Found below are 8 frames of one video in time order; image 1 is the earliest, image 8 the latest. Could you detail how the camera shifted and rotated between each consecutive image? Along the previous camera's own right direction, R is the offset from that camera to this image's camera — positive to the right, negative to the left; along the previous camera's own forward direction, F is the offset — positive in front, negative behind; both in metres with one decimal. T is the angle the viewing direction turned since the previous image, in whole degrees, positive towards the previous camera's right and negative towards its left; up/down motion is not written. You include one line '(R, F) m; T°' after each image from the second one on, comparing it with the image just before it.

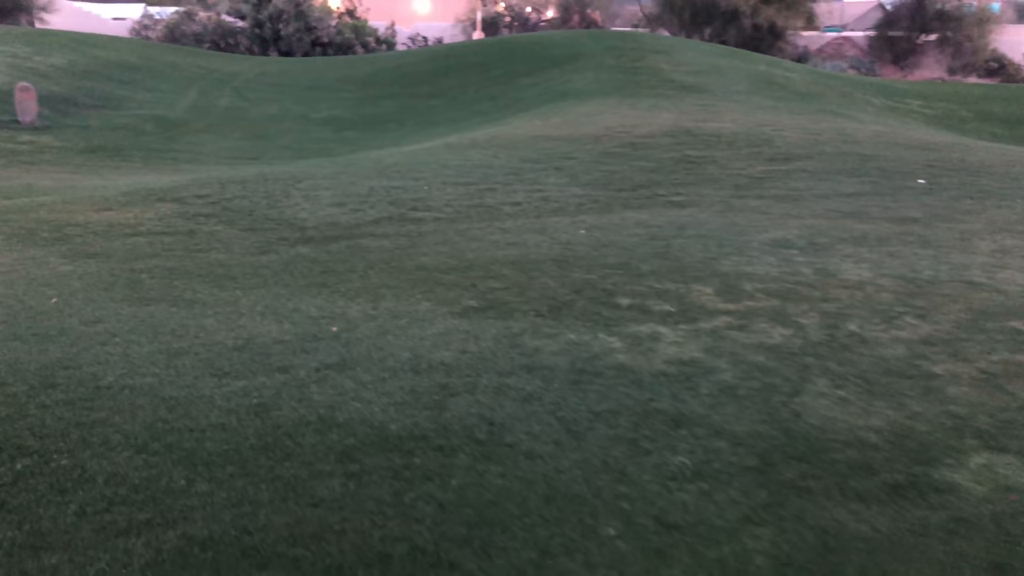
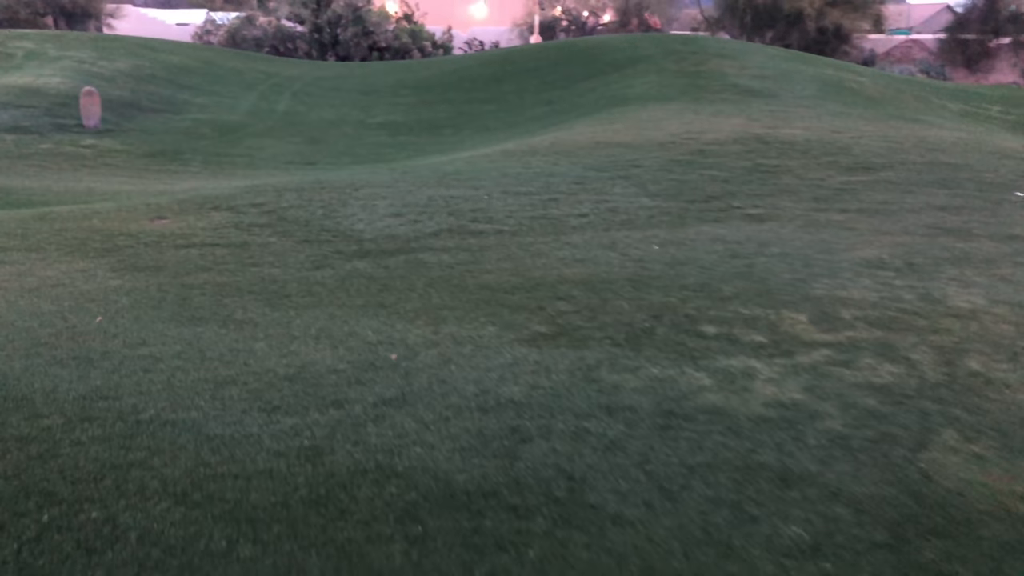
(-0.1, +0.4) m; -3°
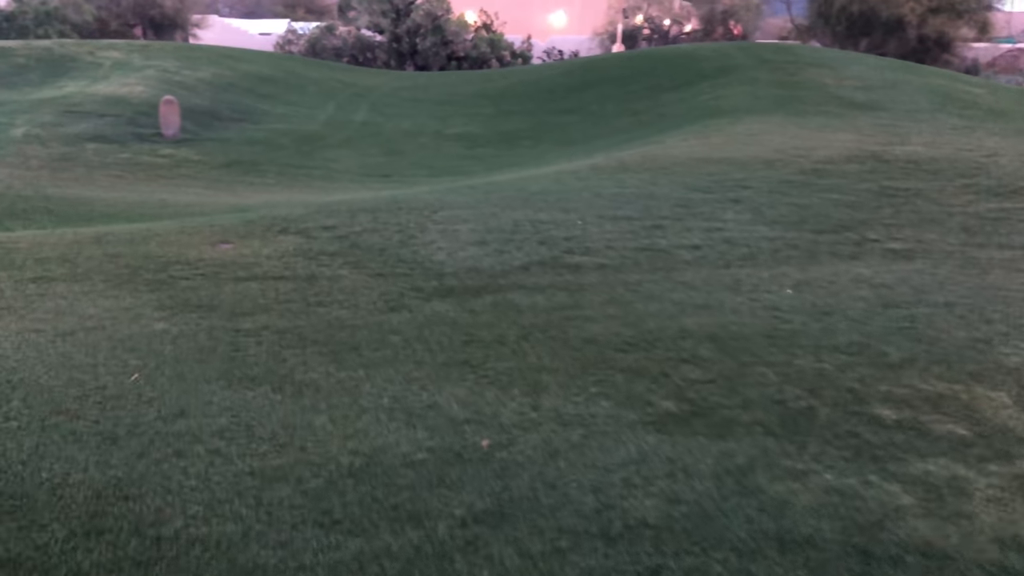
(-0.2, +0.8) m; -5°
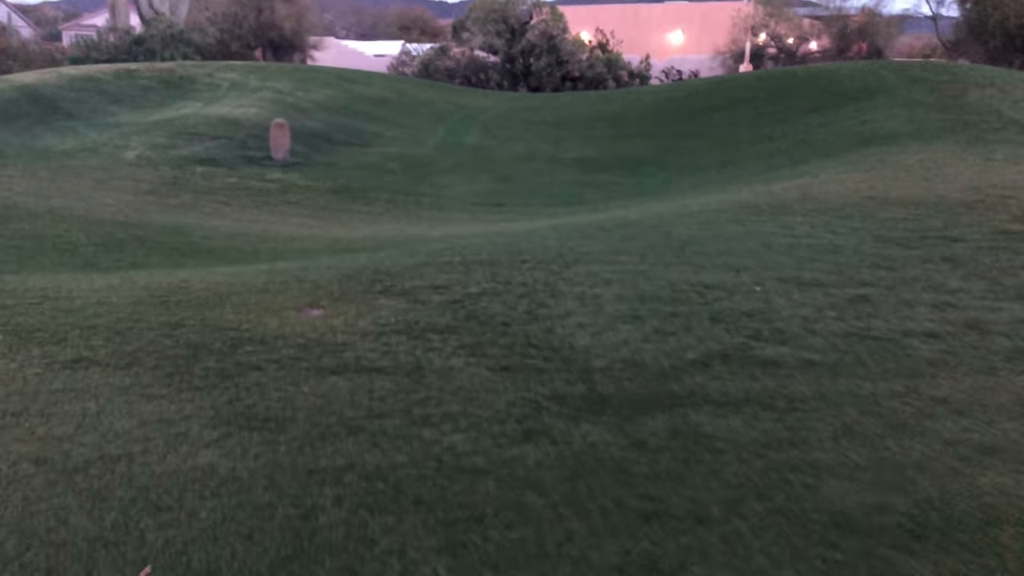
(-0.3, +1.3) m; -7°
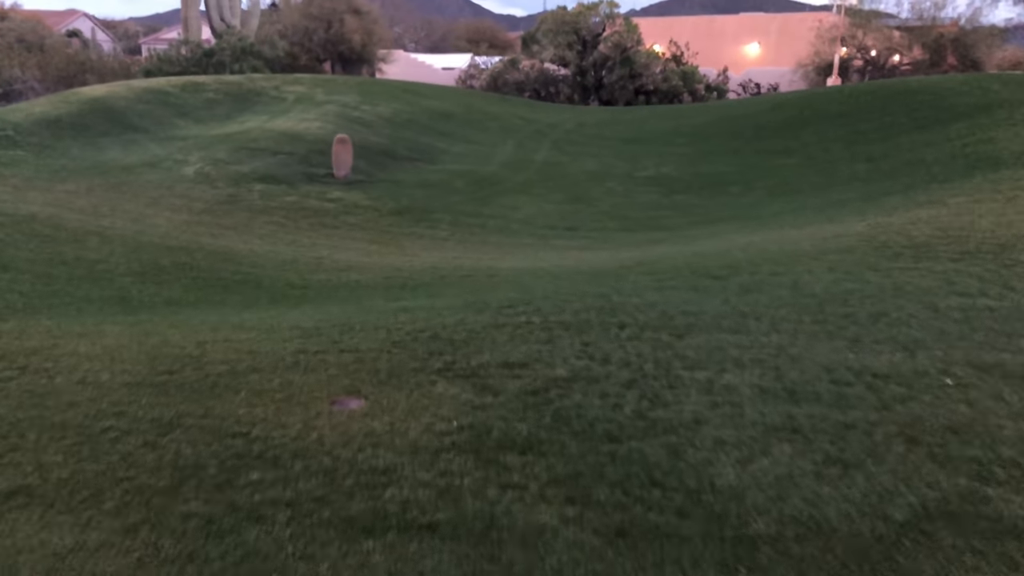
(-0.2, +1.2) m; -4°
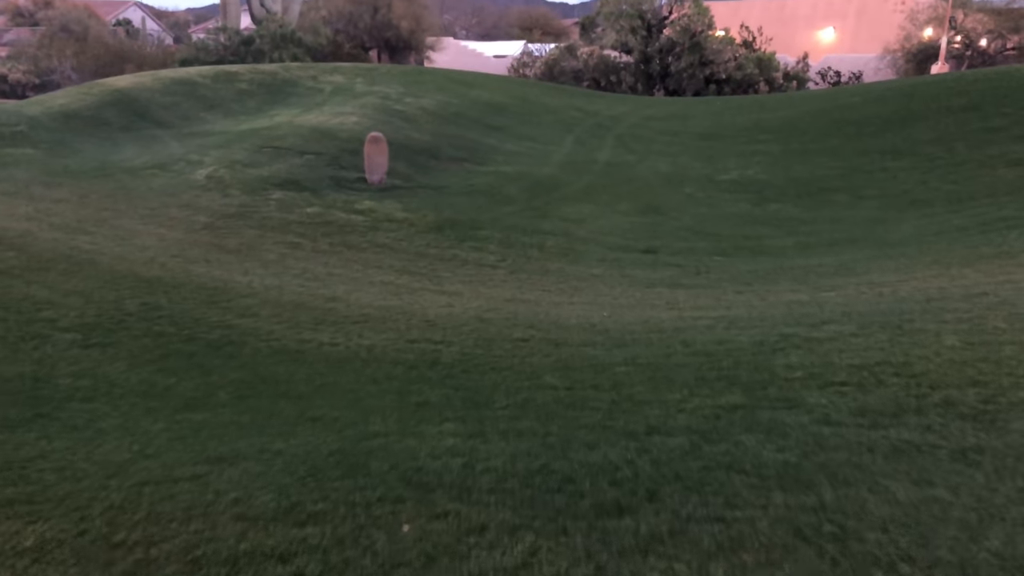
(-0.2, +2.6) m; -3°
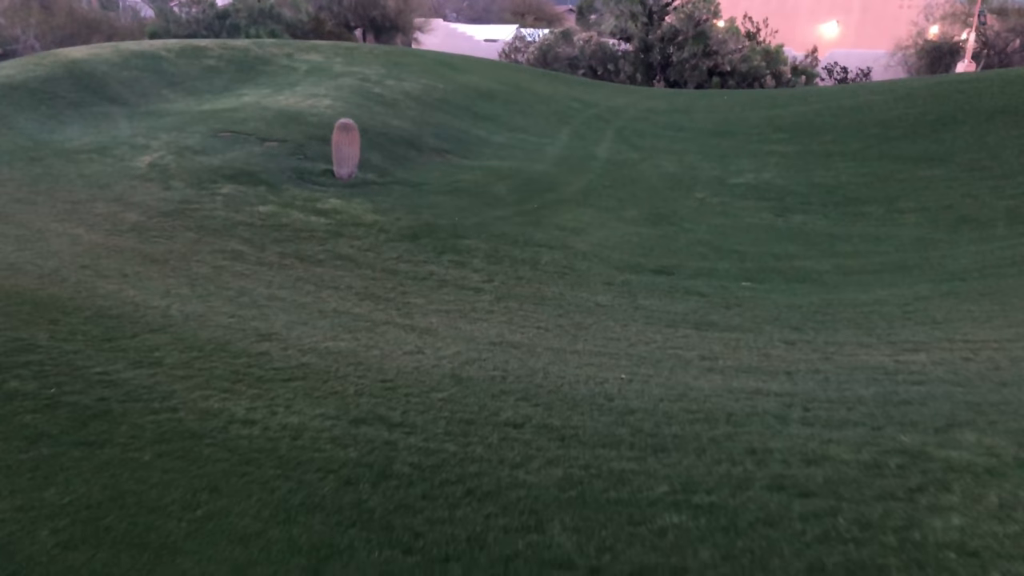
(0.0, +1.9) m; +1°
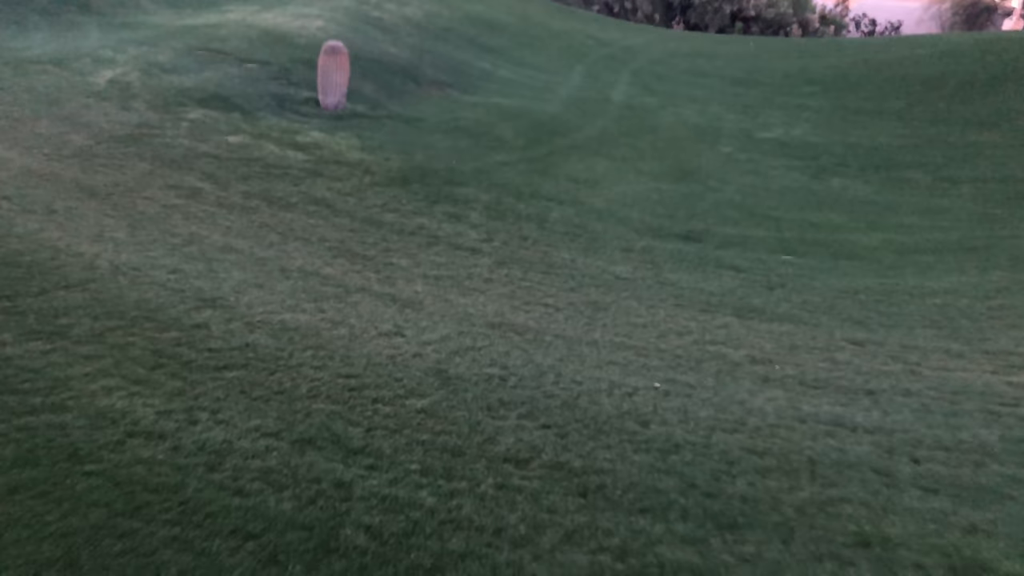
(-0.1, +1.3) m; +1°
